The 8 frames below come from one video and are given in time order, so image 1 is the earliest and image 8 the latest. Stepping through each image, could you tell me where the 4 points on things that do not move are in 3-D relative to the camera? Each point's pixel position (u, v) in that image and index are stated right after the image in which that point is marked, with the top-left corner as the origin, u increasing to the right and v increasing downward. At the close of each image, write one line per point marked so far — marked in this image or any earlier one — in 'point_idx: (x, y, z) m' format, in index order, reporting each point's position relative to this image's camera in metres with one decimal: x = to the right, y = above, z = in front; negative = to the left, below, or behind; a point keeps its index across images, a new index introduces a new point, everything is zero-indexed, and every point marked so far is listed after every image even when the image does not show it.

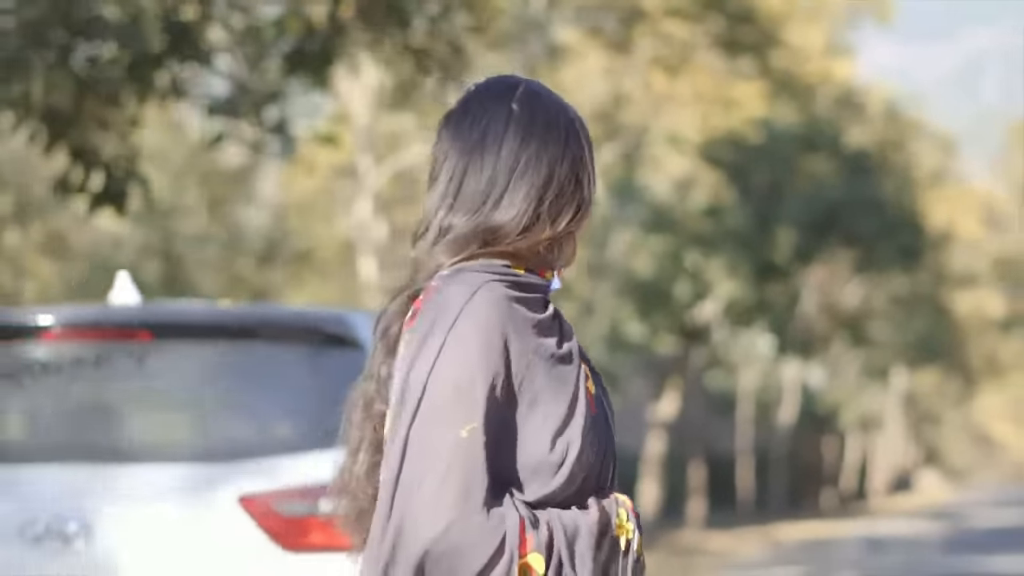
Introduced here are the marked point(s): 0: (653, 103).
0: (+1.5, +1.9, +19.6) m
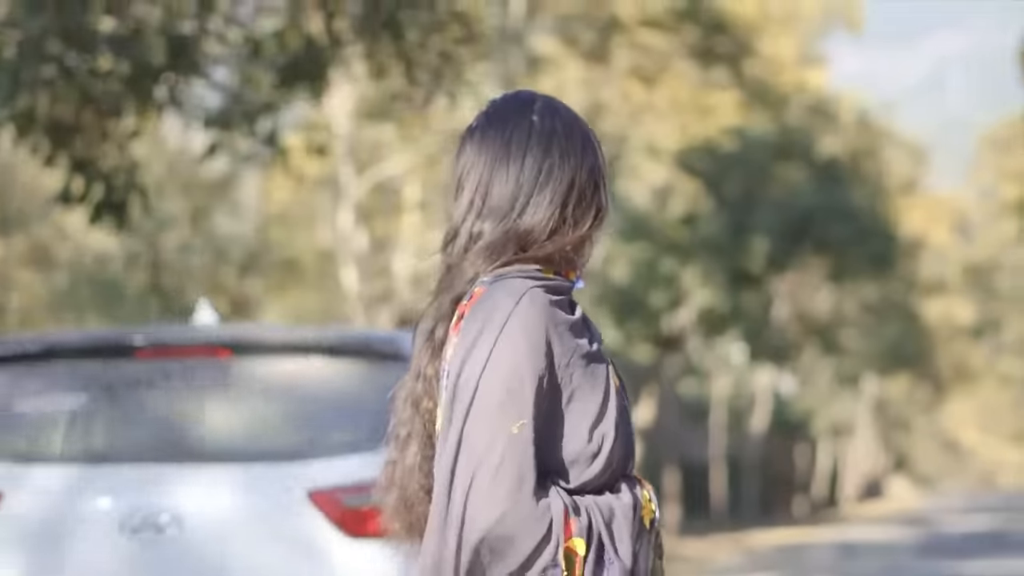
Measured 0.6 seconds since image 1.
0: (+1.3, +1.9, +19.8) m
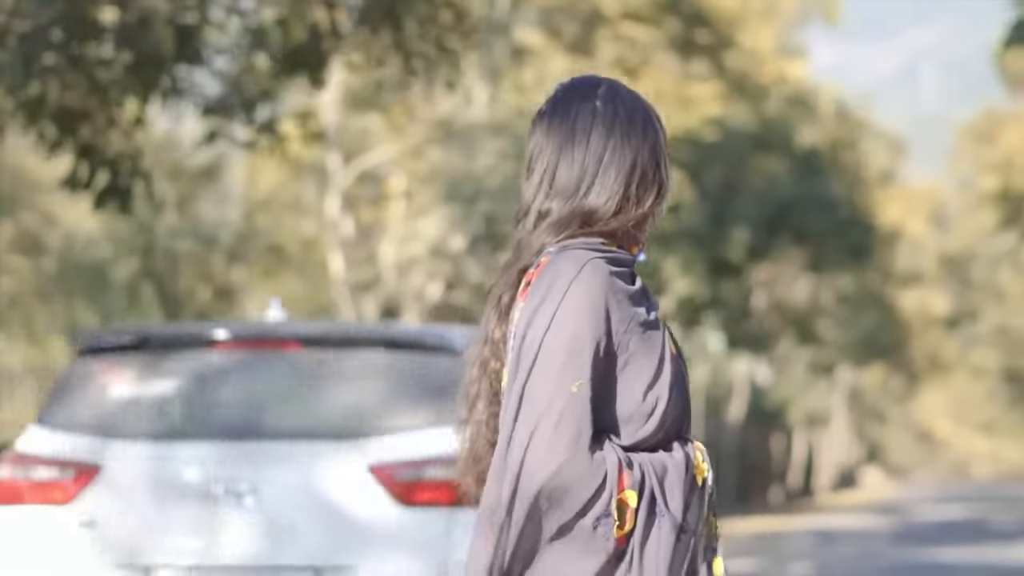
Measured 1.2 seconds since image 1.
0: (+1.1, +2.0, +20.1) m
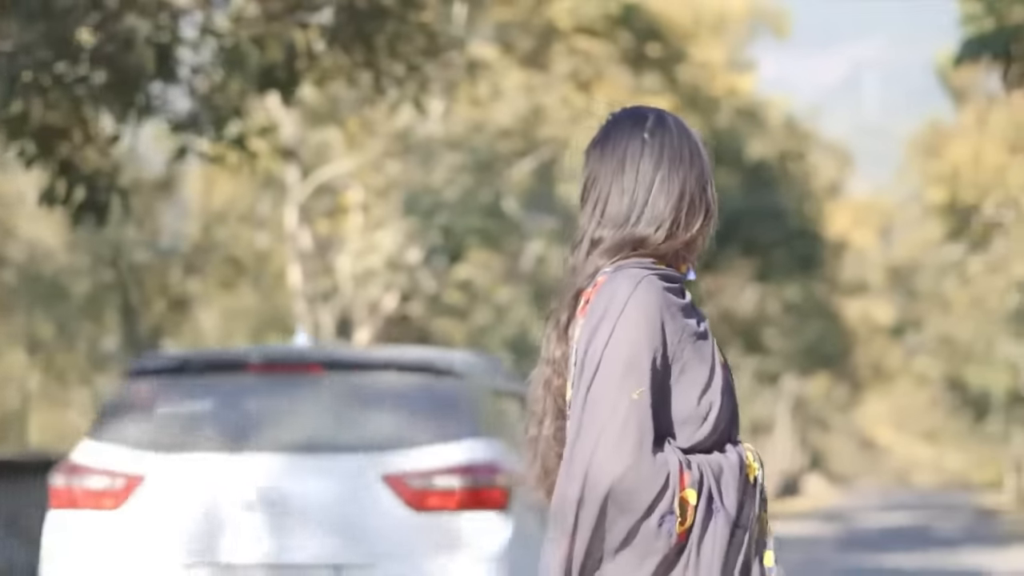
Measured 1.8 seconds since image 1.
0: (+0.6, +1.9, +20.4) m
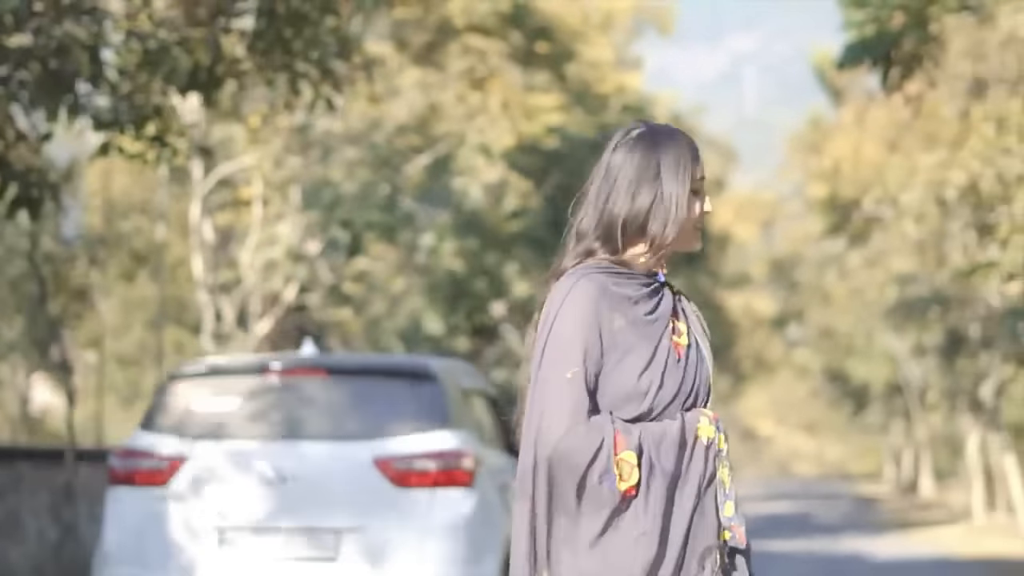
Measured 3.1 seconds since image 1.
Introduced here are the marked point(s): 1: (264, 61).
0: (-0.5, +2.0, +21.0) m
1: (-1.4, +1.3, +11.0) m
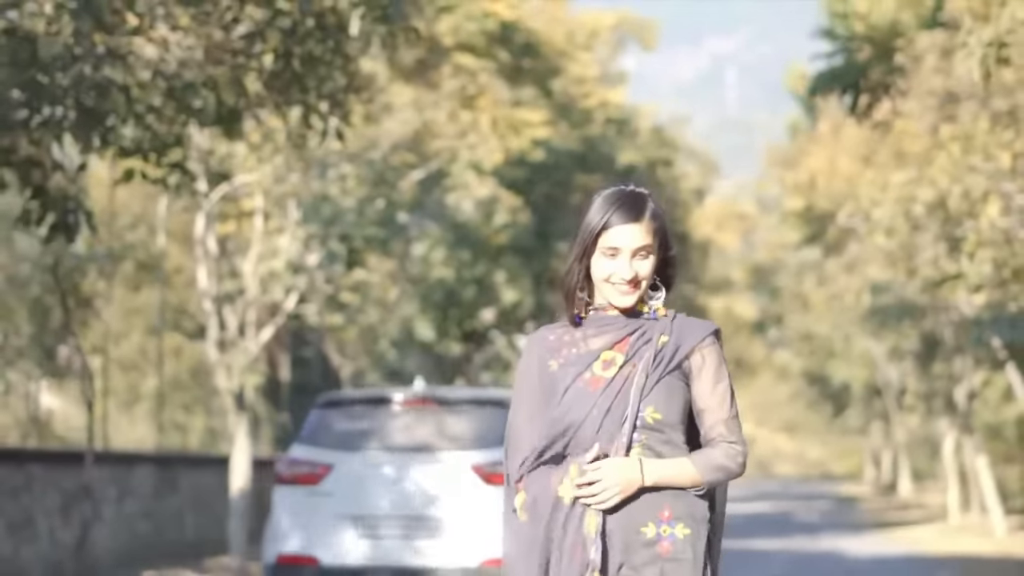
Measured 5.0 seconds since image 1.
0: (-0.6, +1.8, +22.0) m
1: (-1.5, +1.2, +12.0) m
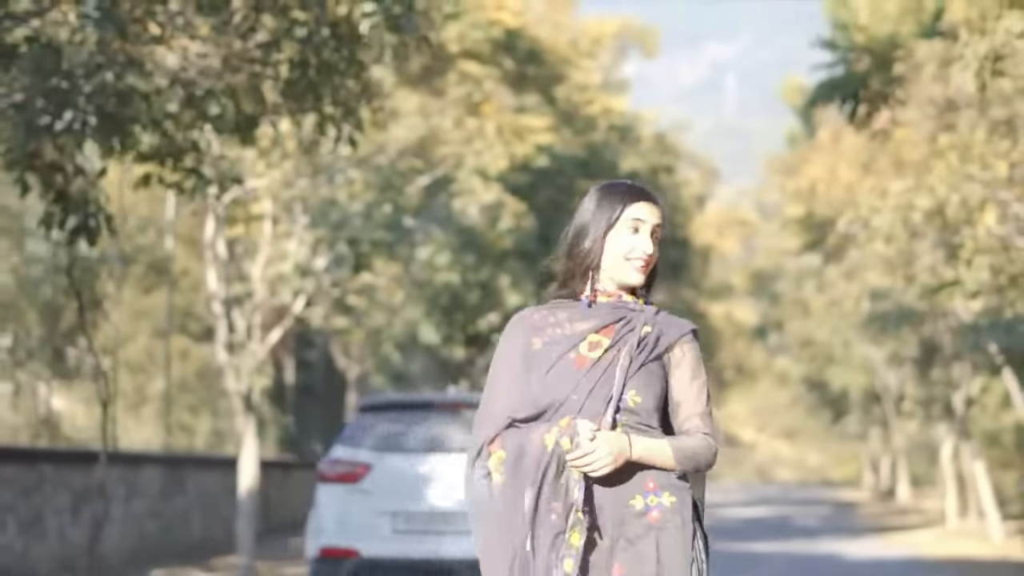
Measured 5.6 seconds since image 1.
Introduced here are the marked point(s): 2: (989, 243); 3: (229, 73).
0: (-0.6, +1.8, +22.3) m
1: (-1.4, +1.2, +12.3) m
2: (+4.8, +0.5, +18.8) m
3: (-1.8, +1.4, +12.0) m
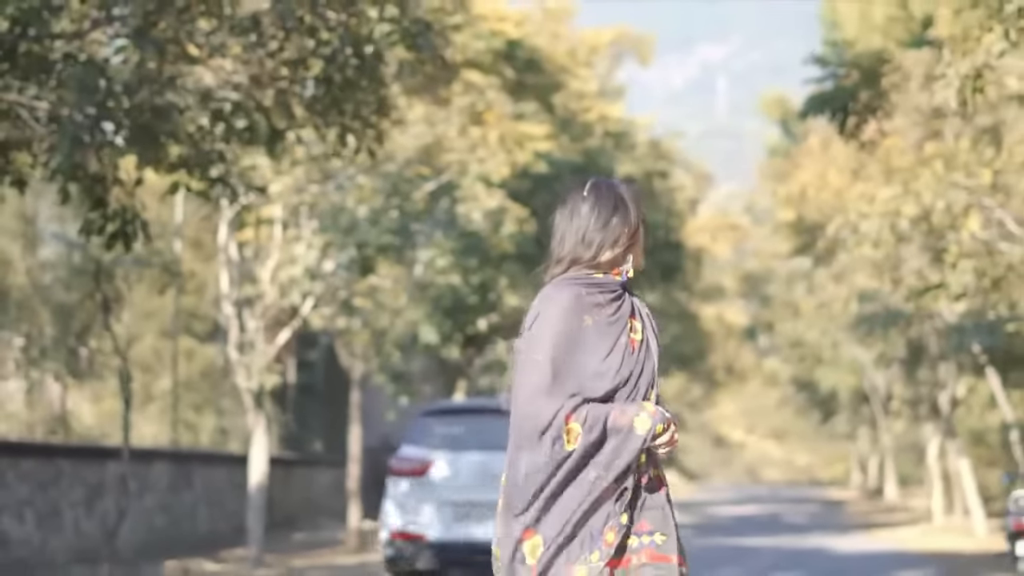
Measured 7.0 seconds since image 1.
0: (-0.5, +1.8, +23.1) m
1: (-1.3, +1.2, +13.1) m
2: (+4.8, +0.4, +19.6) m
3: (-1.7, +1.4, +12.7) m
